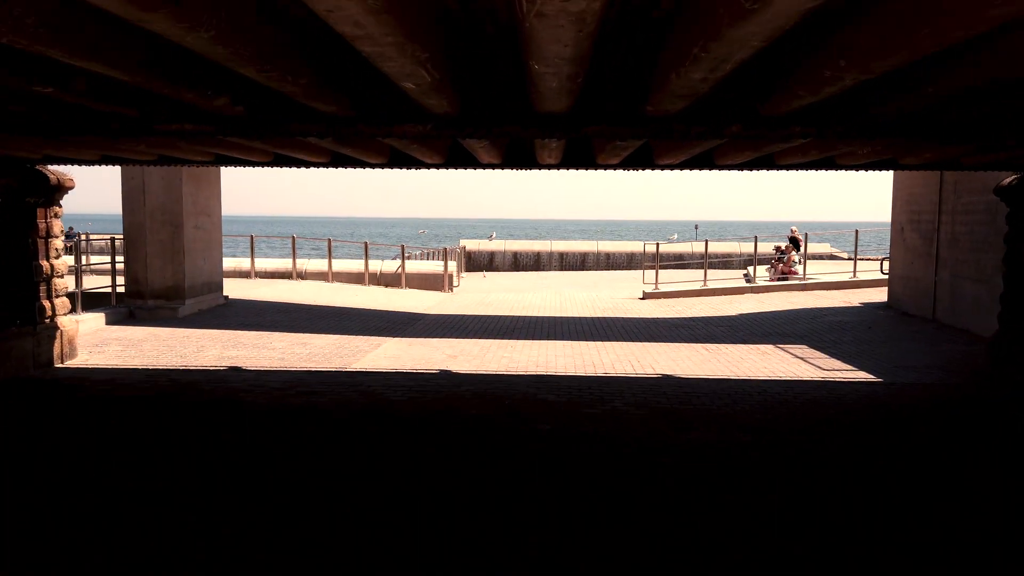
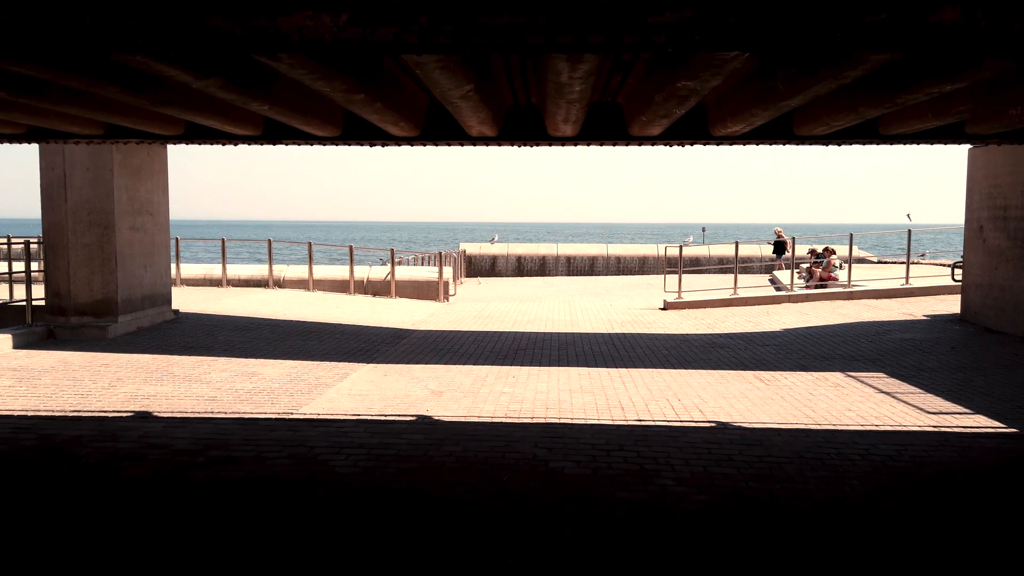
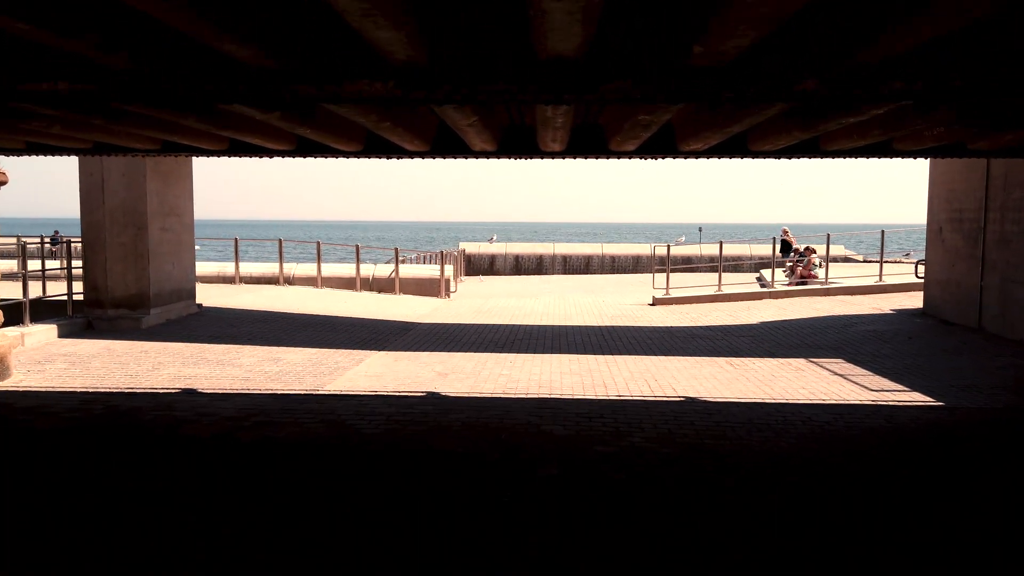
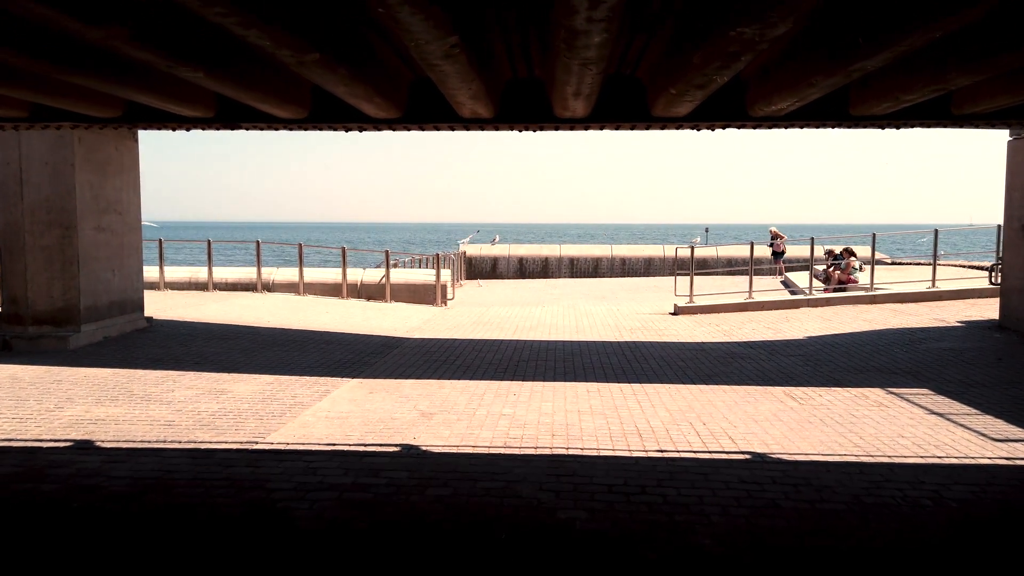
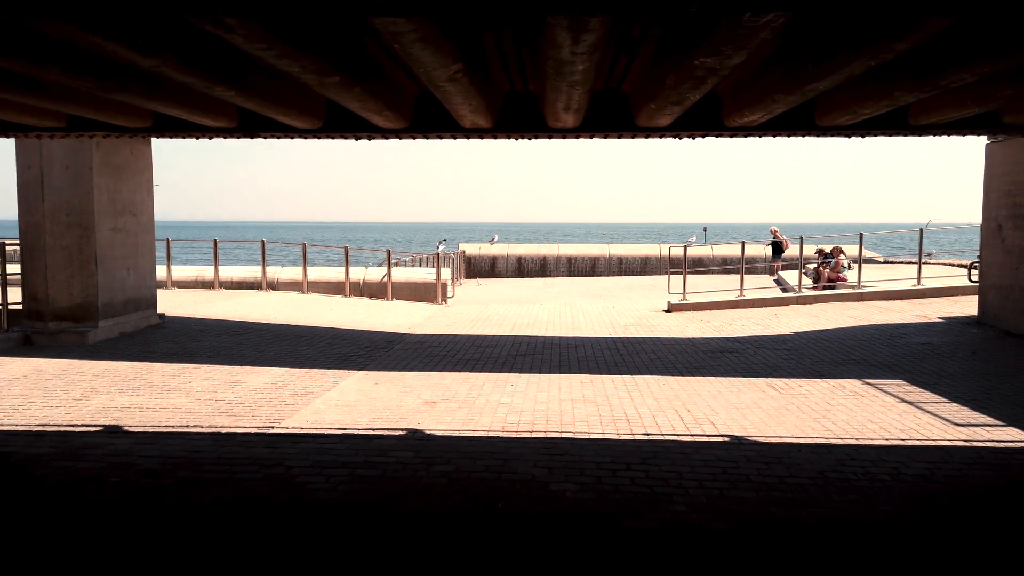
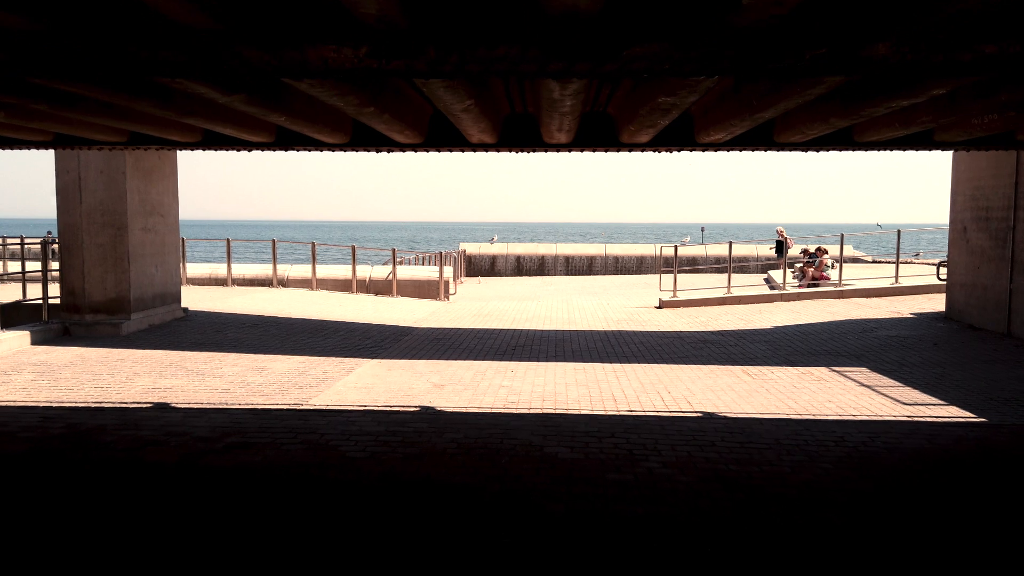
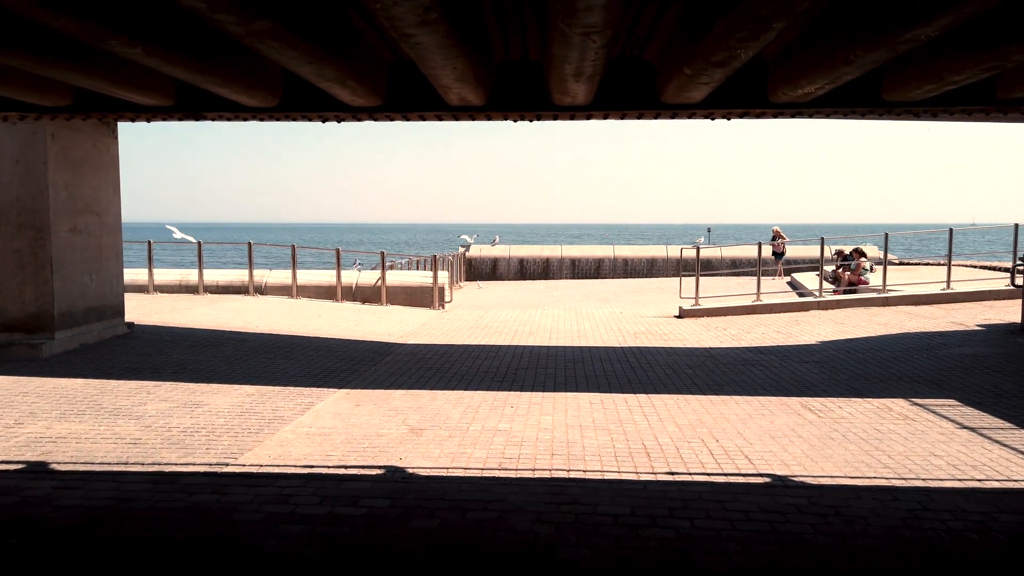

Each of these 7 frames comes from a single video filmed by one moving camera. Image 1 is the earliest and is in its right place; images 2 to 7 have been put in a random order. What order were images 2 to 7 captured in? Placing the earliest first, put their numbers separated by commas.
3, 6, 2, 5, 4, 7
